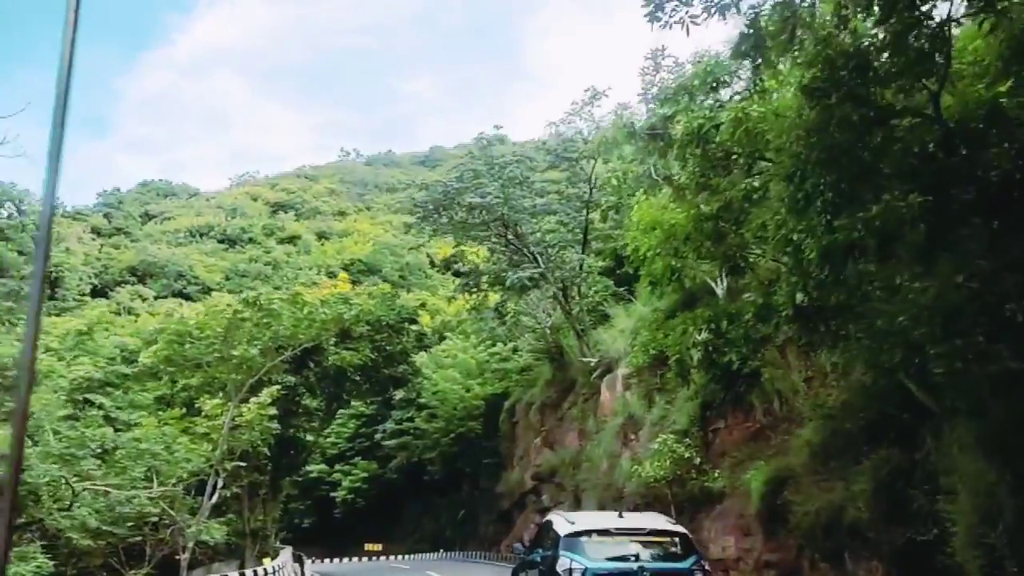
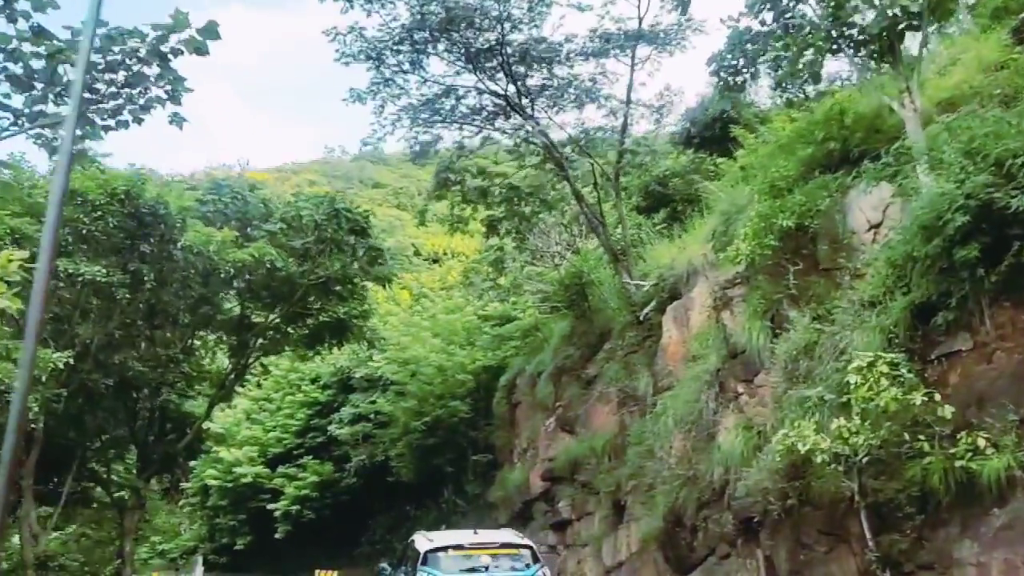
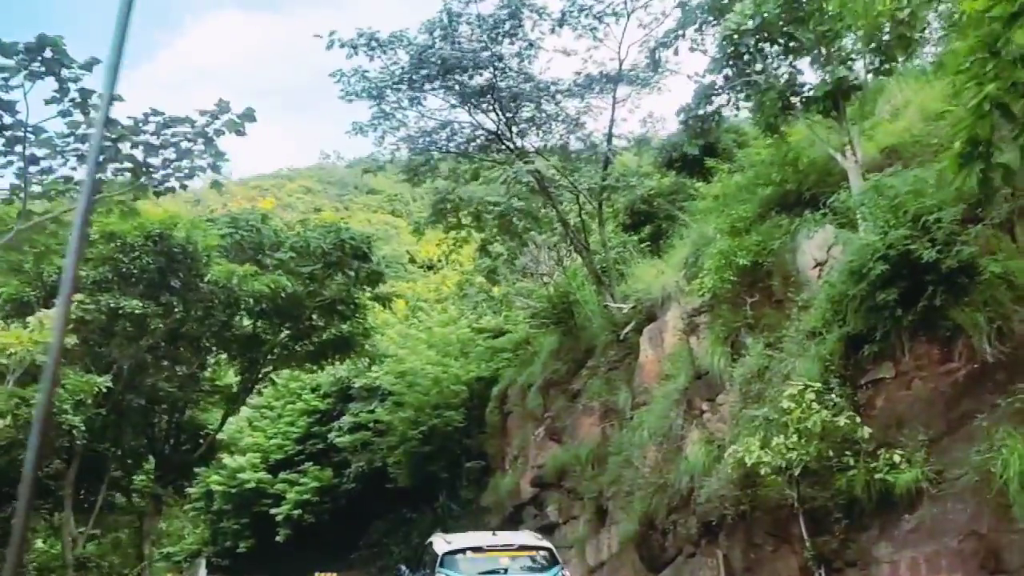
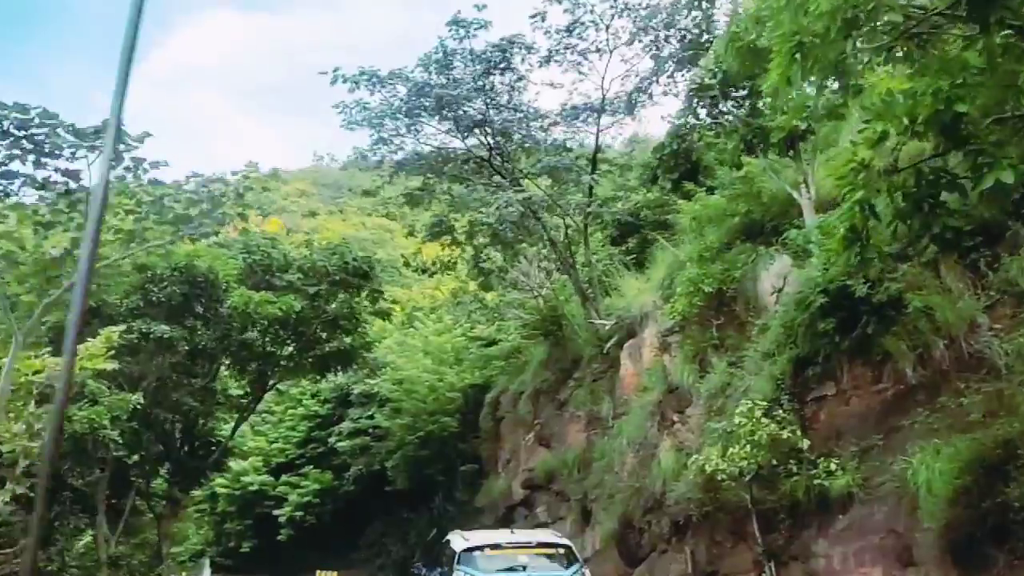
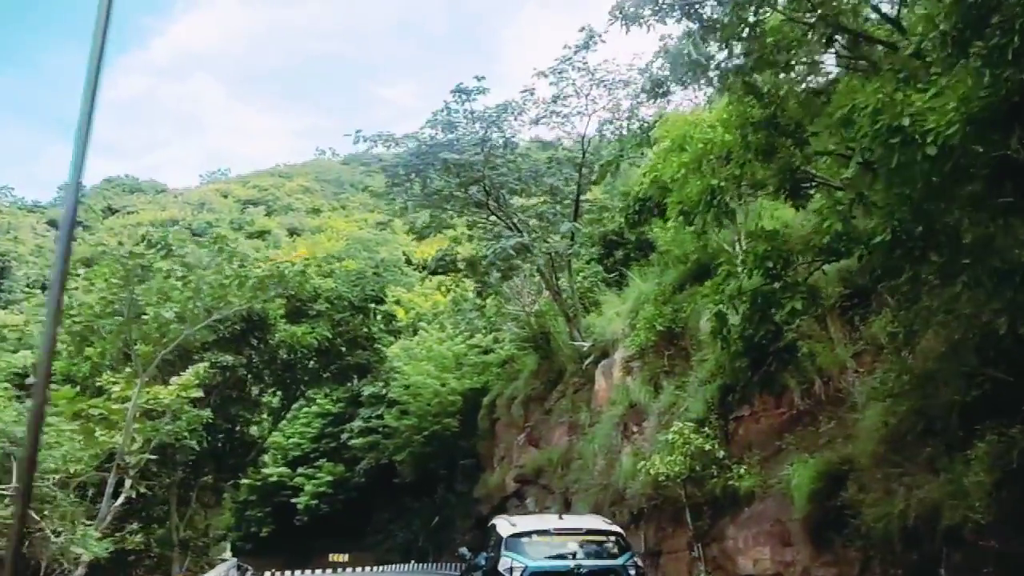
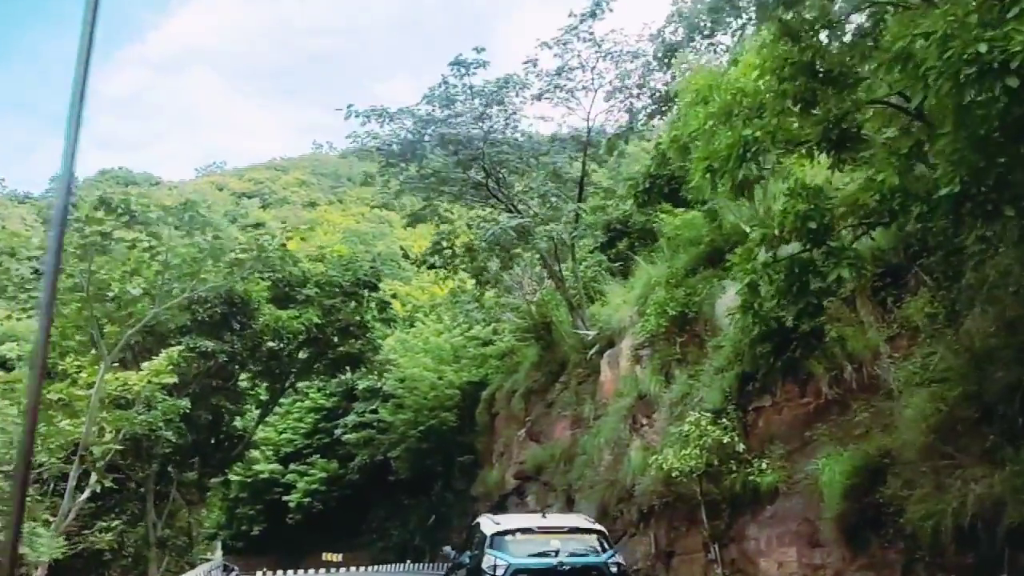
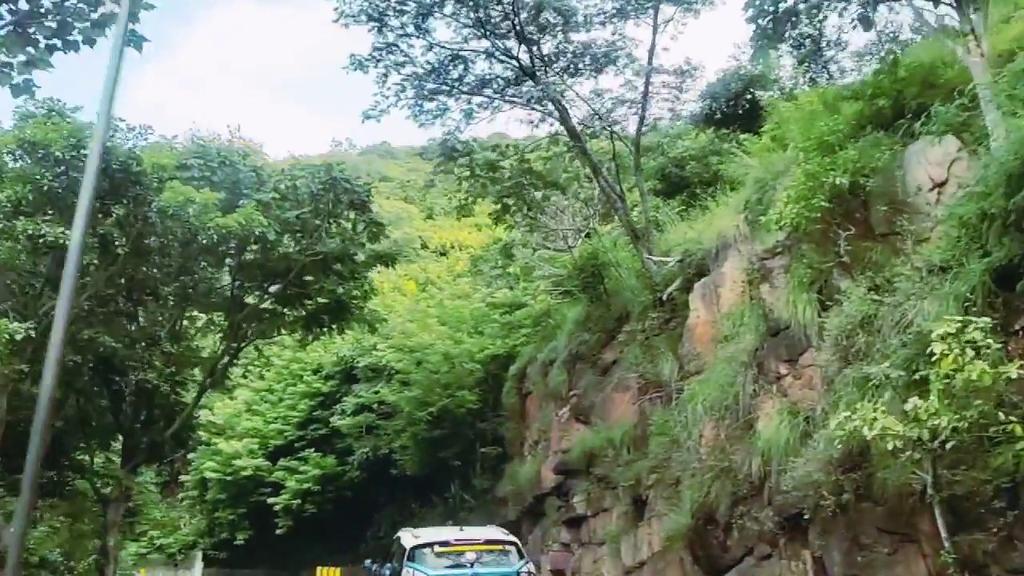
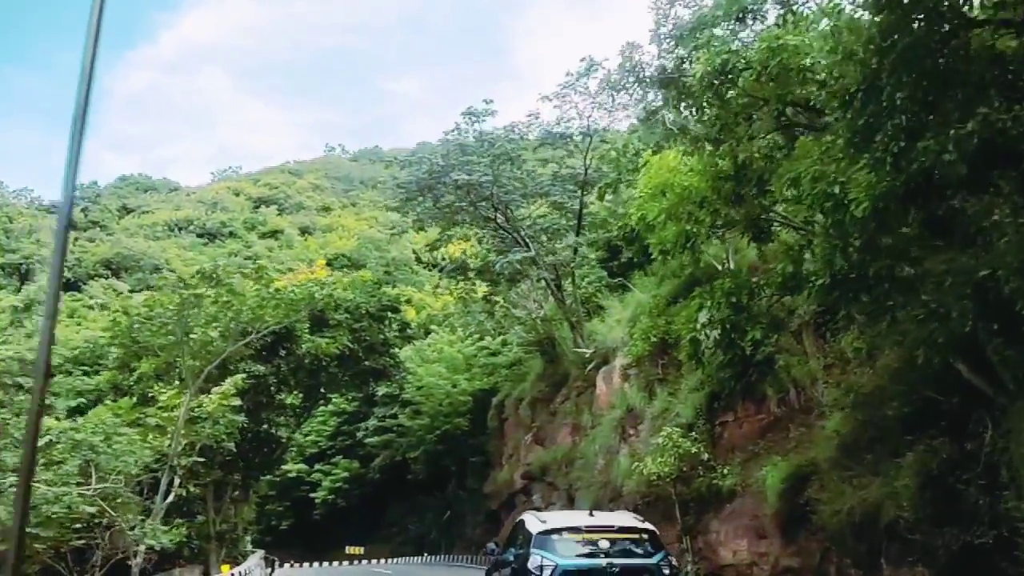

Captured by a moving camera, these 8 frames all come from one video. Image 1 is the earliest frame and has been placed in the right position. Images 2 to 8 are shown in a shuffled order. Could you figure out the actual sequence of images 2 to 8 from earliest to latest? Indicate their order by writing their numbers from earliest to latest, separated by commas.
8, 5, 6, 4, 3, 2, 7
